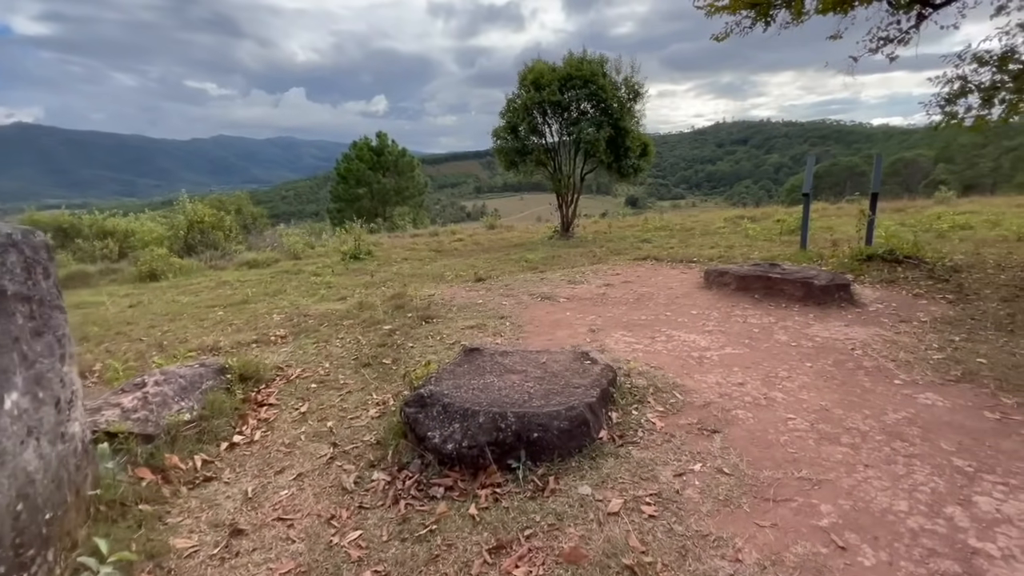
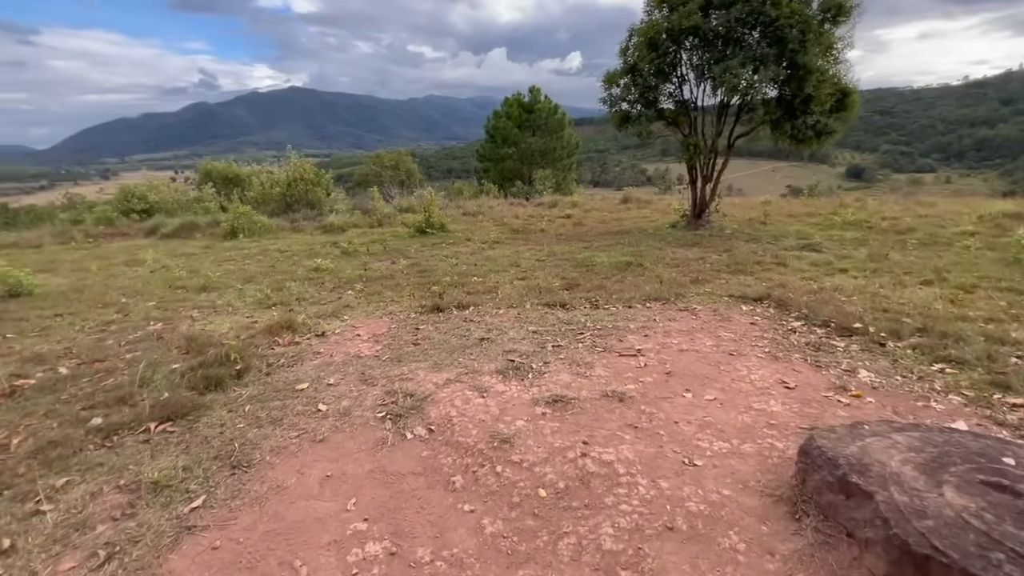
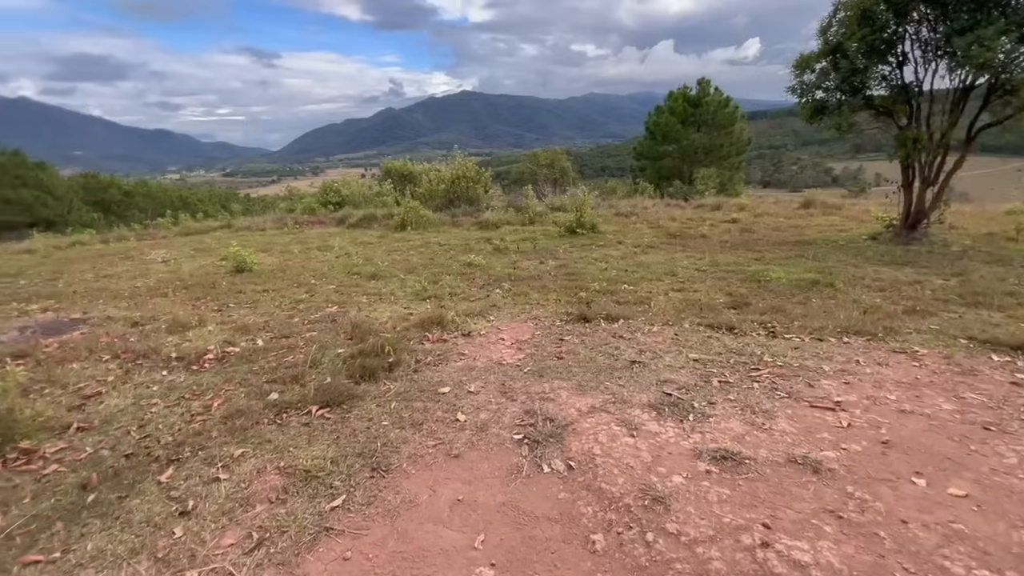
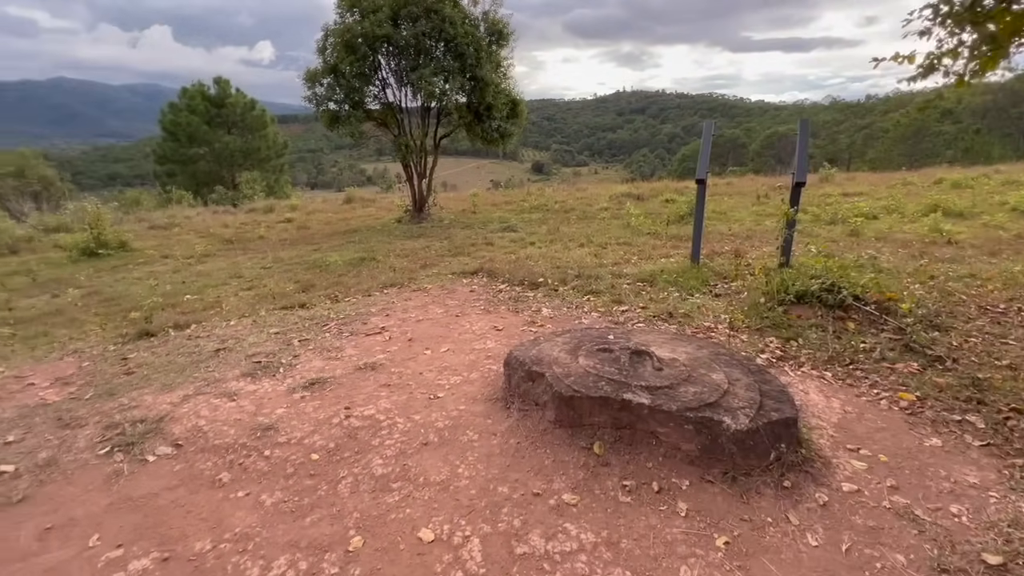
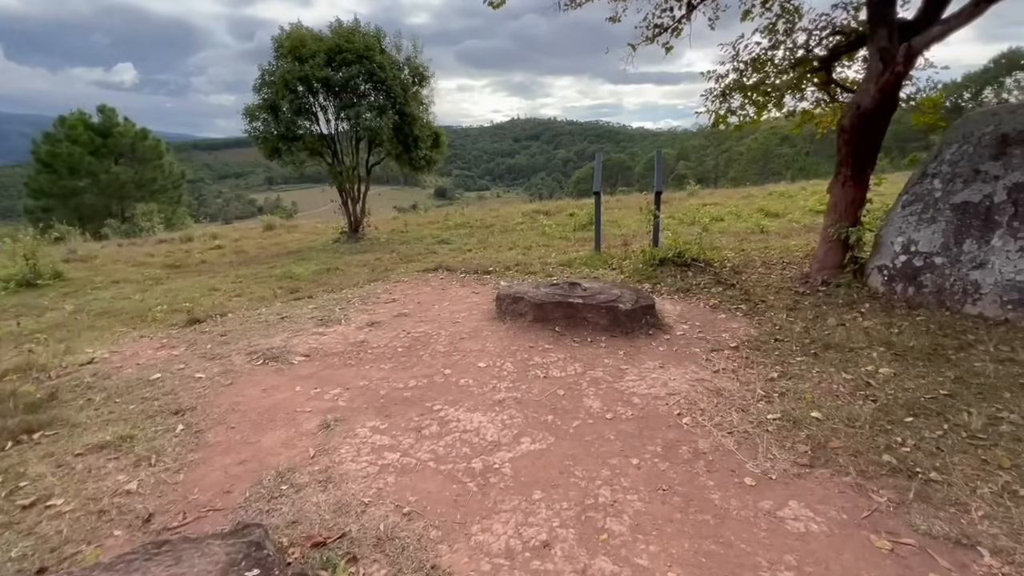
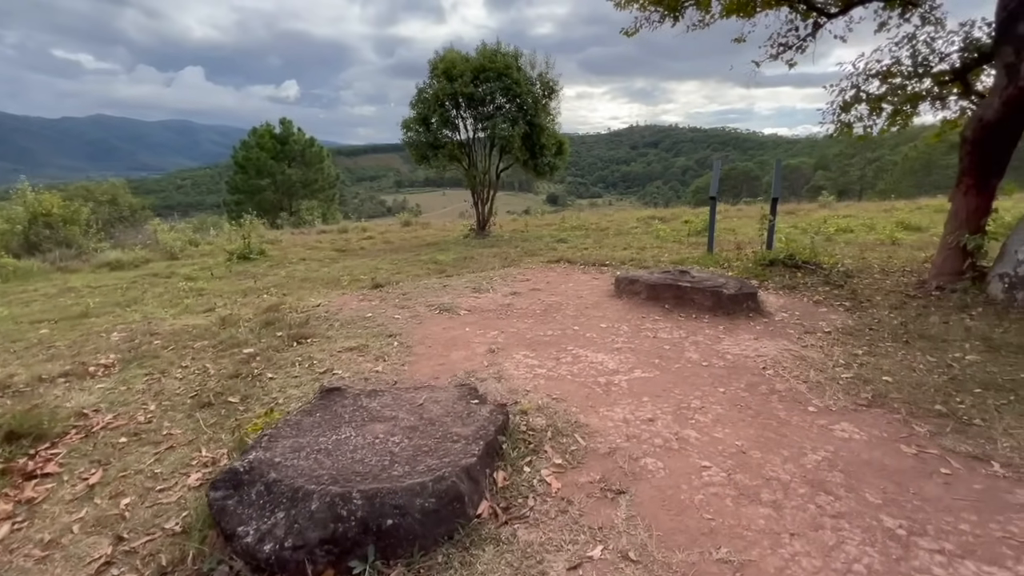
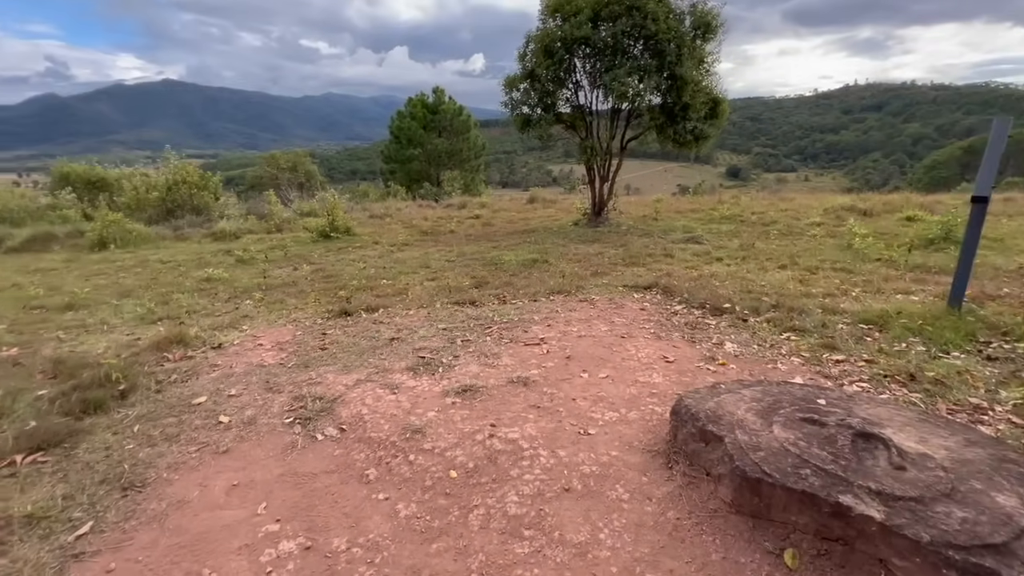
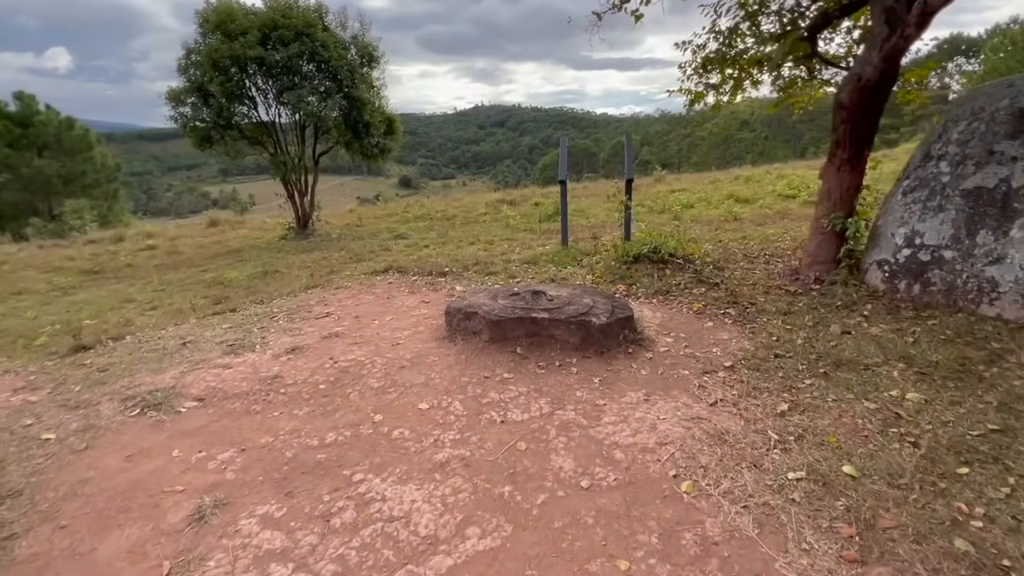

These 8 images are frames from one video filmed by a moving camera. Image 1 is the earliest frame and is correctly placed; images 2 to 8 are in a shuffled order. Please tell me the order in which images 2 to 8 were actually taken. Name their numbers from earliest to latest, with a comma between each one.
6, 5, 8, 4, 7, 2, 3
